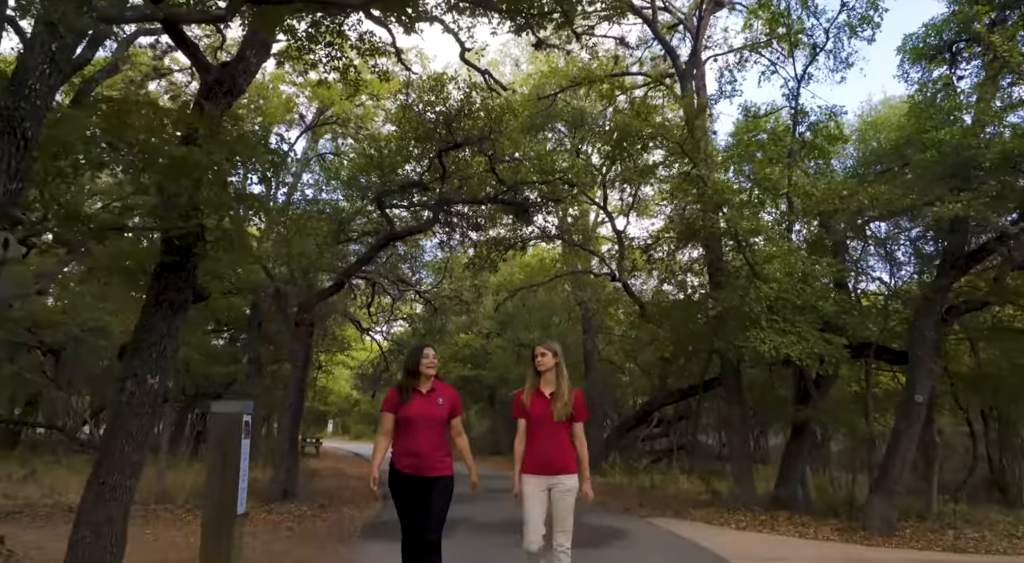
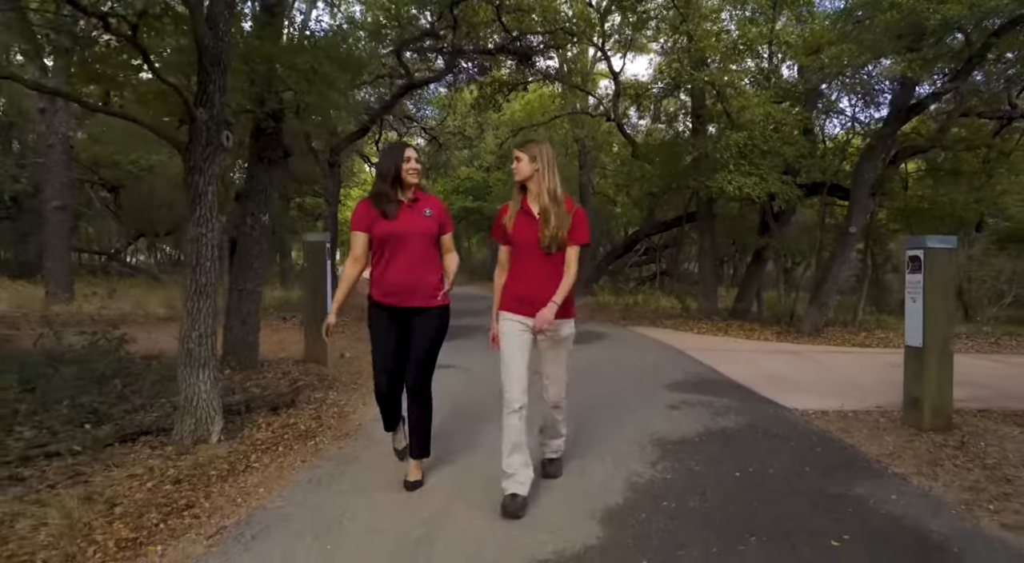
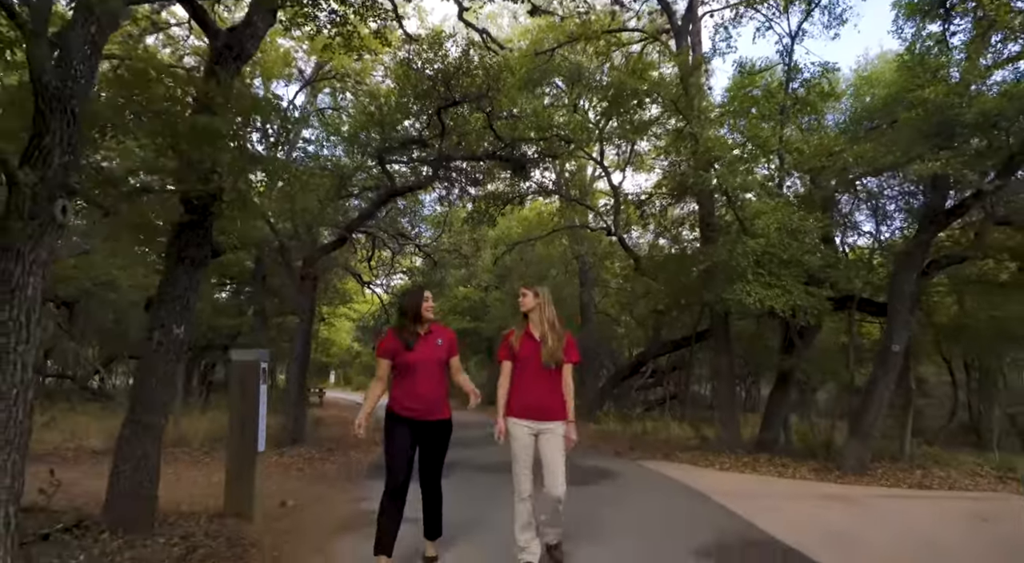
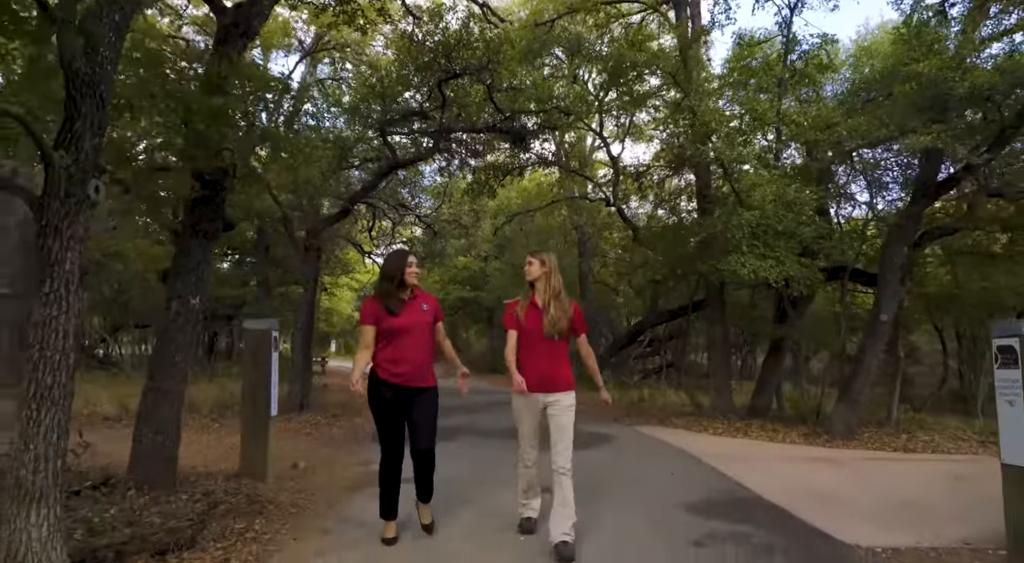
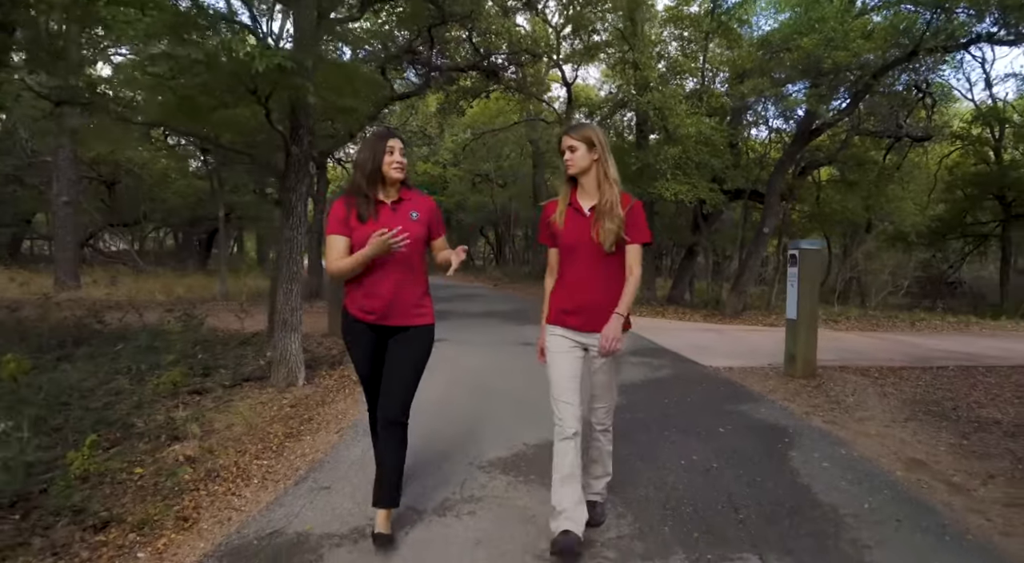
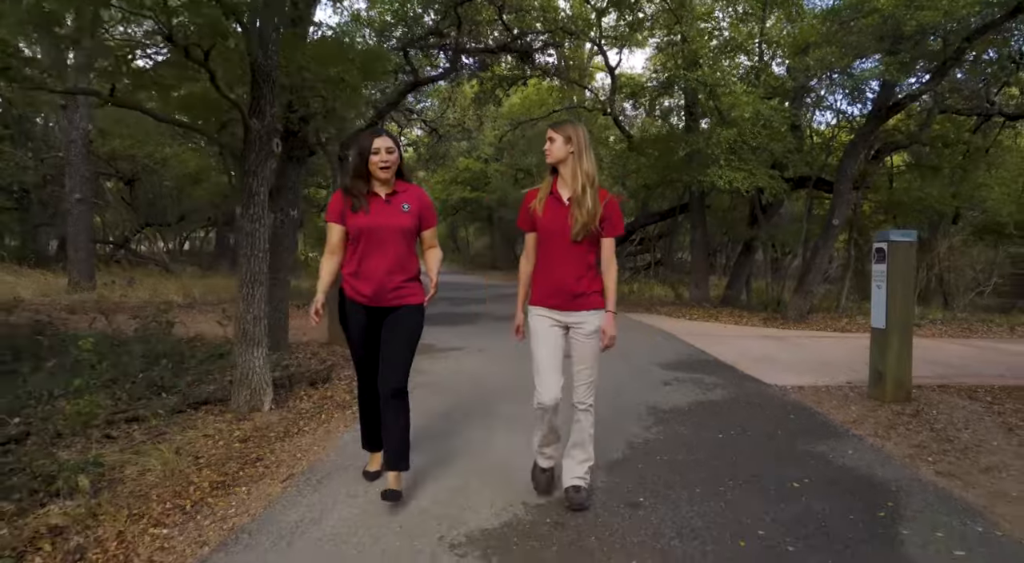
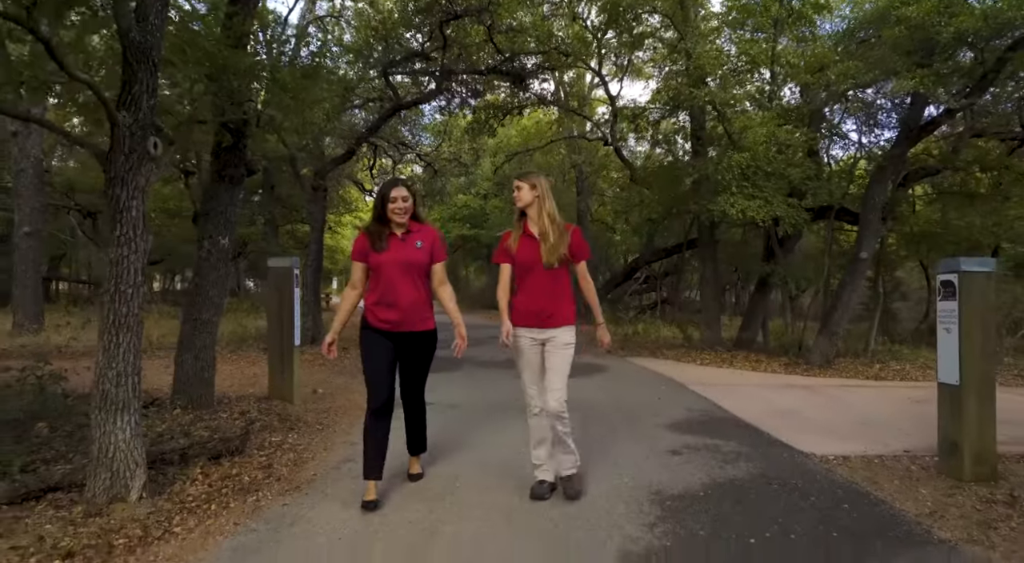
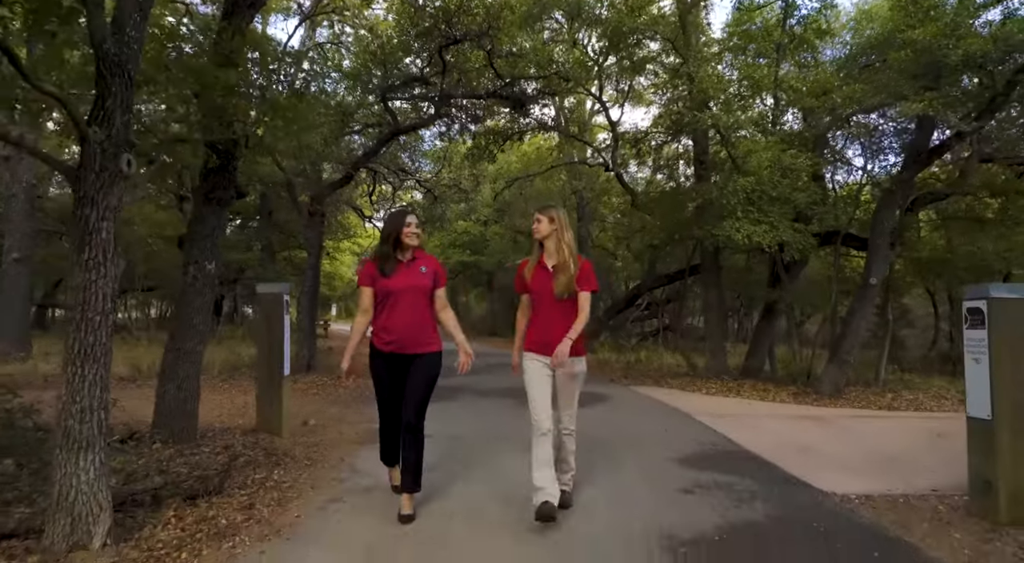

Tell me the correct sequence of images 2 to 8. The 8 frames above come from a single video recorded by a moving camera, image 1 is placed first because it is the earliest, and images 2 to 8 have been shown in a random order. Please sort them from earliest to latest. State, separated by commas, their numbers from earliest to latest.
3, 4, 8, 7, 2, 6, 5
